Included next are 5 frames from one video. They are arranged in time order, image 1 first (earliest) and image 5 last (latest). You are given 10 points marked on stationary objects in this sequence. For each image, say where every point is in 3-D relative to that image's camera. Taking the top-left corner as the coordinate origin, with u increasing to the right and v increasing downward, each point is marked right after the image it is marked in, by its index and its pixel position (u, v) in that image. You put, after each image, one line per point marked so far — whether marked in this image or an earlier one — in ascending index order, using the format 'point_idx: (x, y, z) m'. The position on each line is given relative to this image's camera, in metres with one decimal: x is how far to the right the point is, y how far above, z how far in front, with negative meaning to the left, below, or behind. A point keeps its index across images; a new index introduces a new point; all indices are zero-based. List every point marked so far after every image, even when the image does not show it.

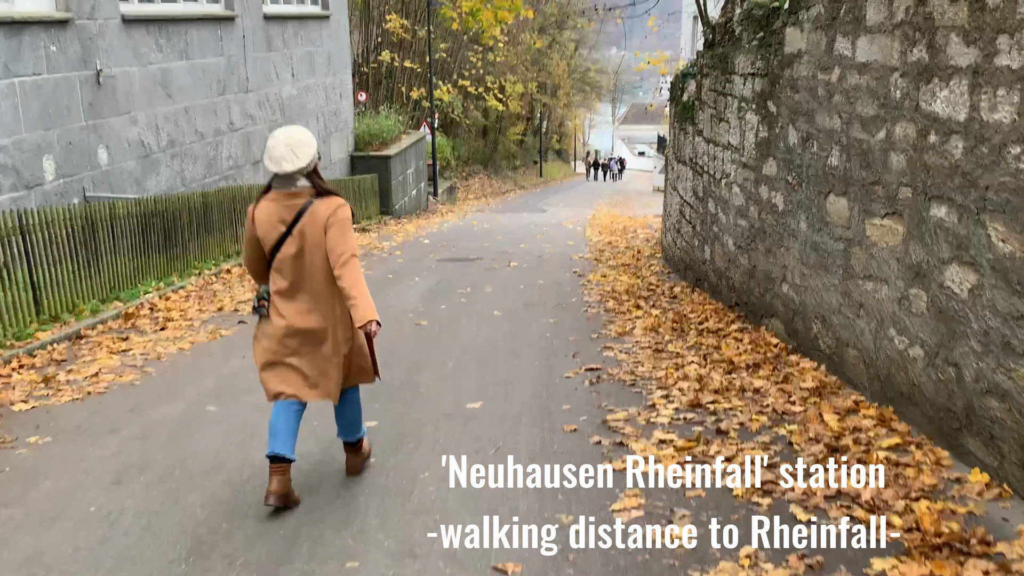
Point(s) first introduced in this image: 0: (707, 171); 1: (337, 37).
0: (+1.5, +0.9, +8.7) m
1: (-3.0, +4.4, +19.3) m
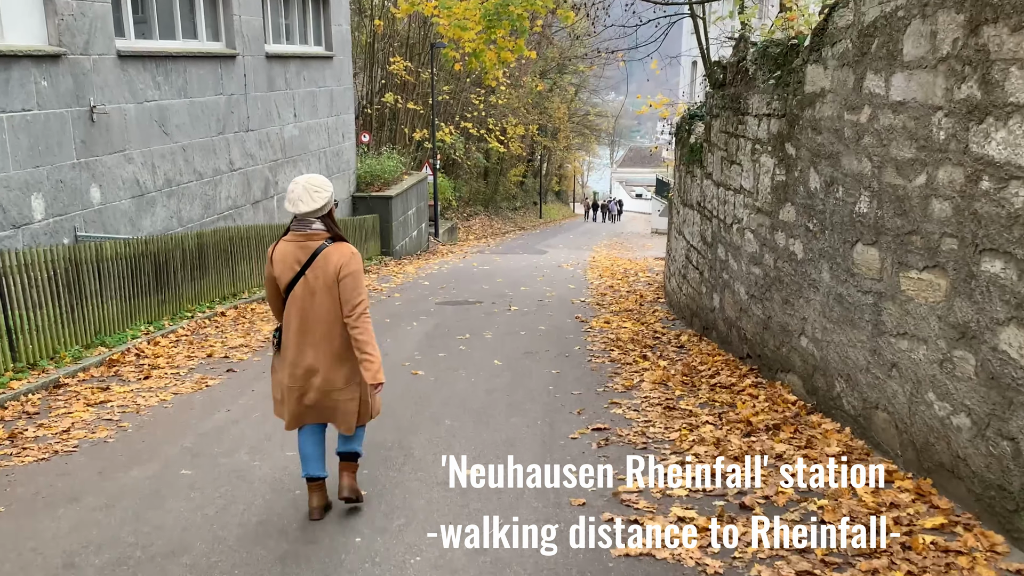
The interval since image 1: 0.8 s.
0: (+1.5, +0.5, +8.3) m
1: (-3.0, +3.7, +19.1) m
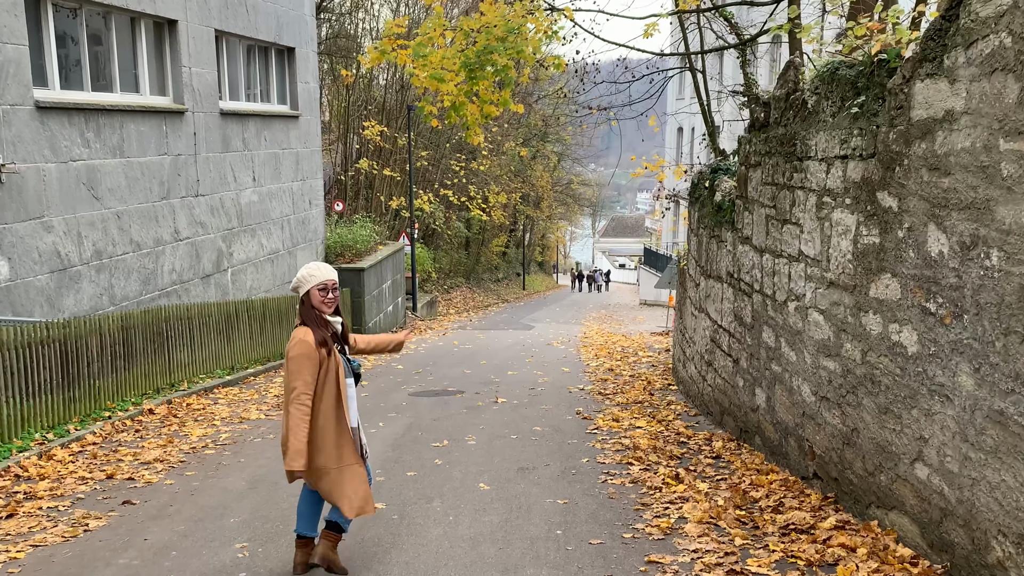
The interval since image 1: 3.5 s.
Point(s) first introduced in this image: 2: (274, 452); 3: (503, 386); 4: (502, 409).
0: (+1.5, 0.0, +6.6) m
1: (-3.2, +2.4, +17.5) m
2: (-1.5, -1.1, +7.1) m
3: (-0.1, -1.0, +10.7) m
4: (-0.1, -1.0, +9.1) m
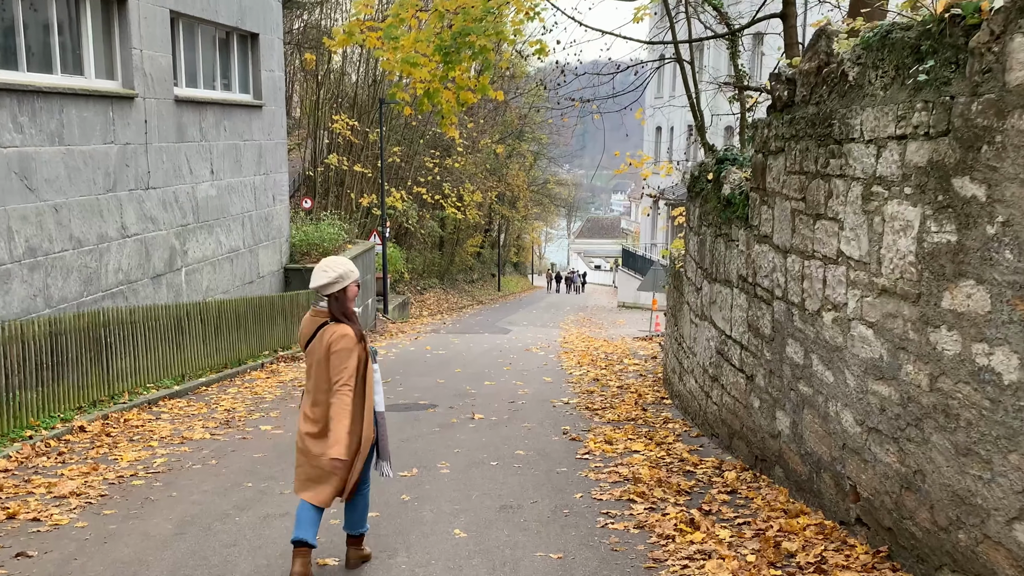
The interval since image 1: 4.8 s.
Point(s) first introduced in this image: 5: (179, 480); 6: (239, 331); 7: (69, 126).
0: (+1.4, 0.0, +5.7) m
1: (-3.6, +2.4, +16.4) m
2: (-1.7, -1.1, +6.1) m
3: (-0.3, -1.0, +9.7) m
4: (-0.2, -1.0, +8.1) m
5: (-1.9, -1.1, +6.3) m
6: (-3.1, -0.5, +12.5) m
7: (-4.2, +1.5, +10.5) m
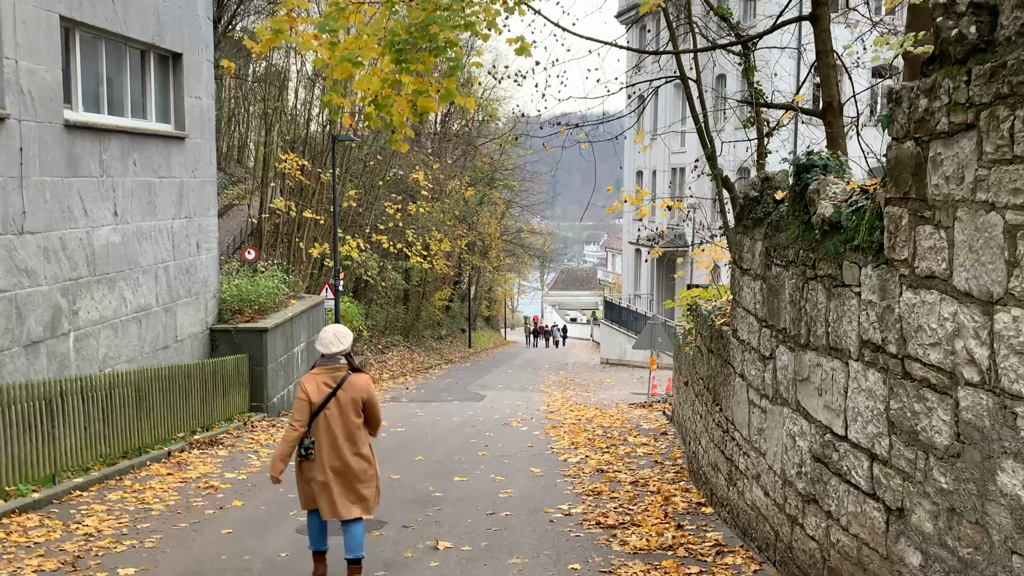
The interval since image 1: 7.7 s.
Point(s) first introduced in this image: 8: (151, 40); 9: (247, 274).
0: (+1.4, -0.3, +3.2) m
1: (-3.9, +1.6, +13.9) m
2: (-1.7, -1.4, +3.5) m
3: (-0.4, -1.4, +7.1) m
4: (-0.3, -1.4, +5.5) m
5: (-1.9, -1.4, +3.7) m
6: (-3.3, -1.1, +9.9) m
7: (-4.4, +1.0, +7.9) m
8: (-4.0, +2.8, +12.3) m
9: (-4.2, +0.2, +17.6) m
